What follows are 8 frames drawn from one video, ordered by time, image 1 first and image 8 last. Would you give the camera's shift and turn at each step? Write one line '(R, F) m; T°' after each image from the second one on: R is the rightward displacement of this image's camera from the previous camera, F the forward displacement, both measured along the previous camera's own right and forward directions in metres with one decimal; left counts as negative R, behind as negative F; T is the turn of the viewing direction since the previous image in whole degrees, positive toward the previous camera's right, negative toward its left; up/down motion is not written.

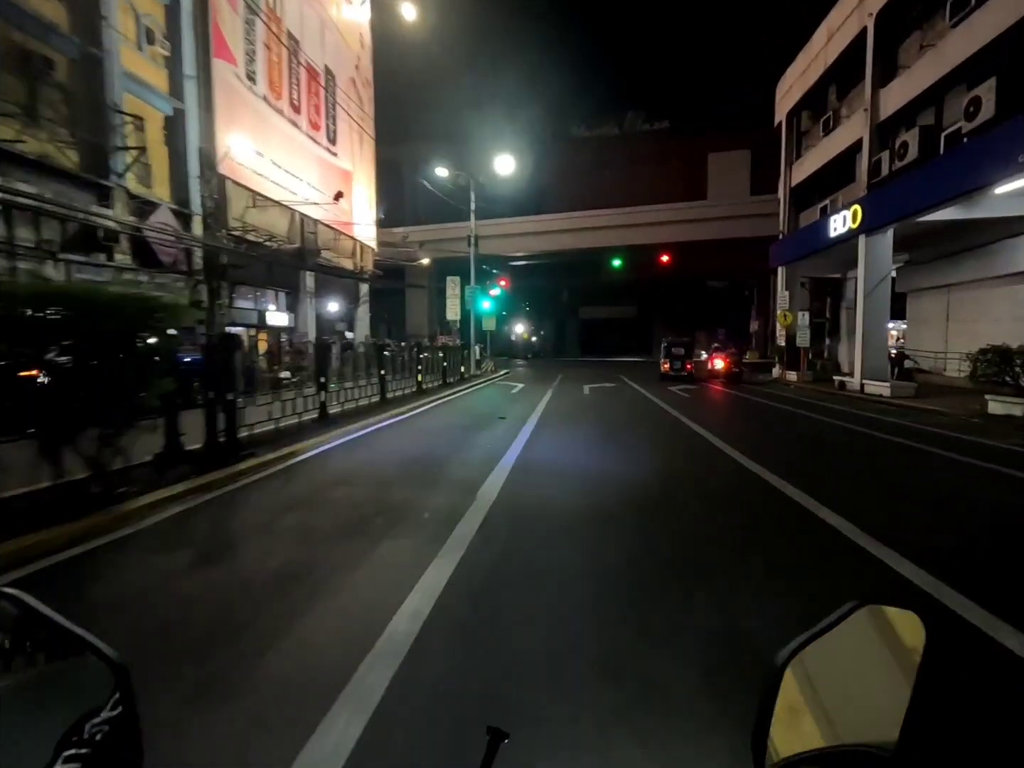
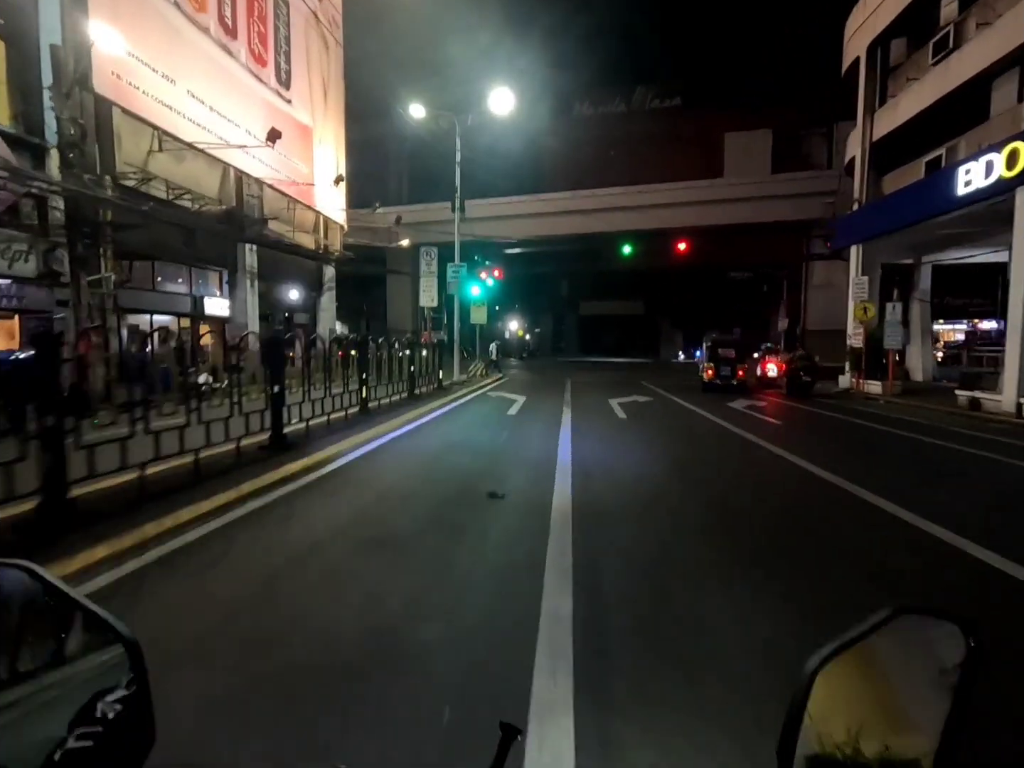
(-0.1, +3.5) m; +1°
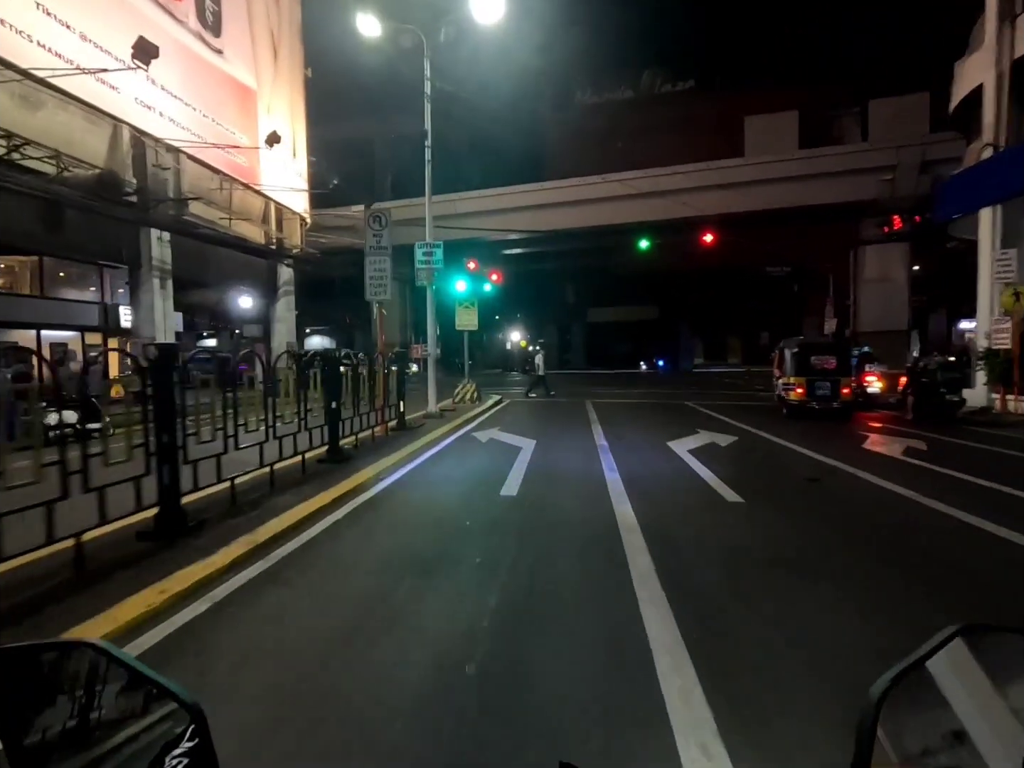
(0.0, +3.3) m; 0°
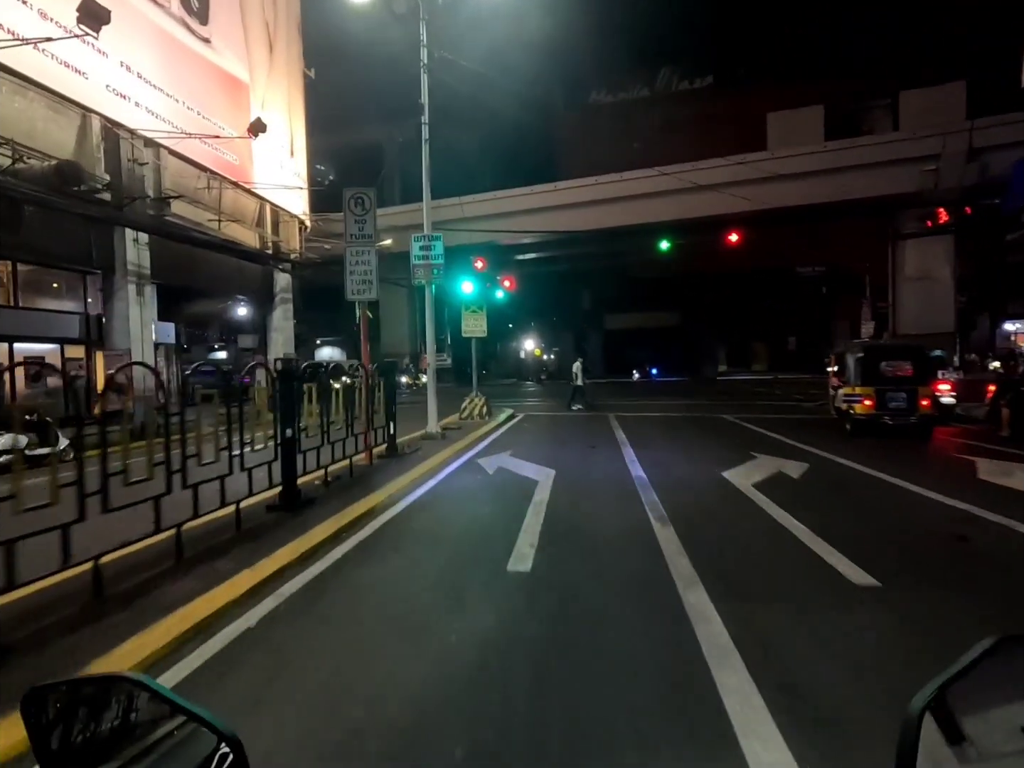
(0.0, +1.1) m; -1°
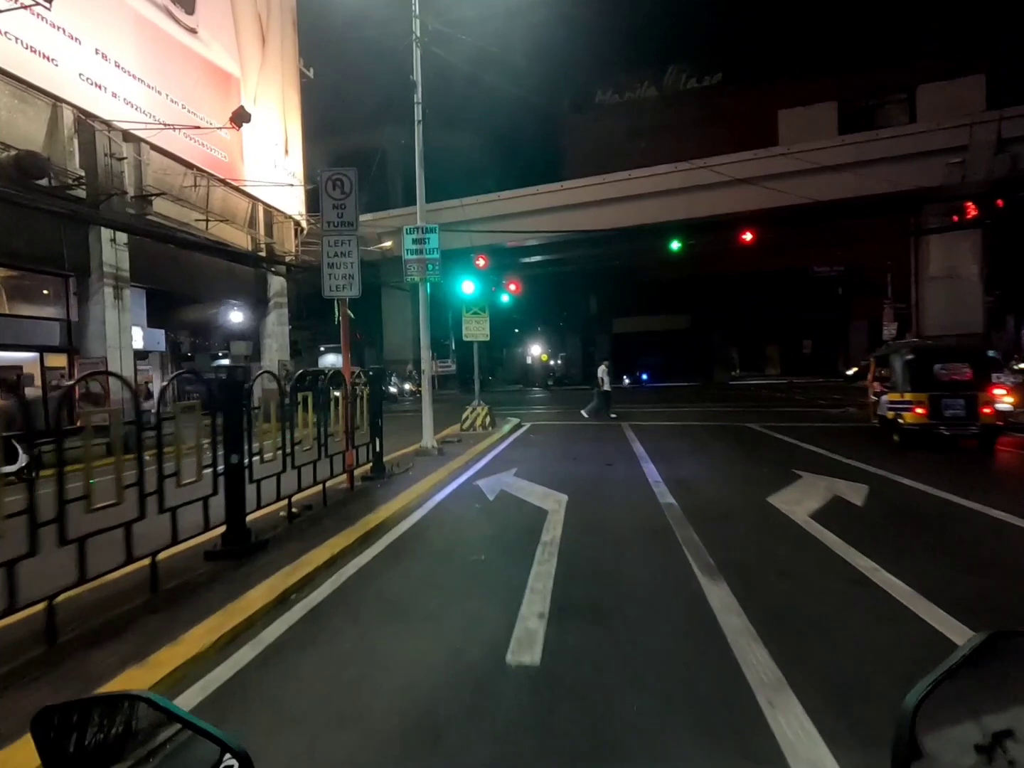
(0.0, +0.7) m; -1°
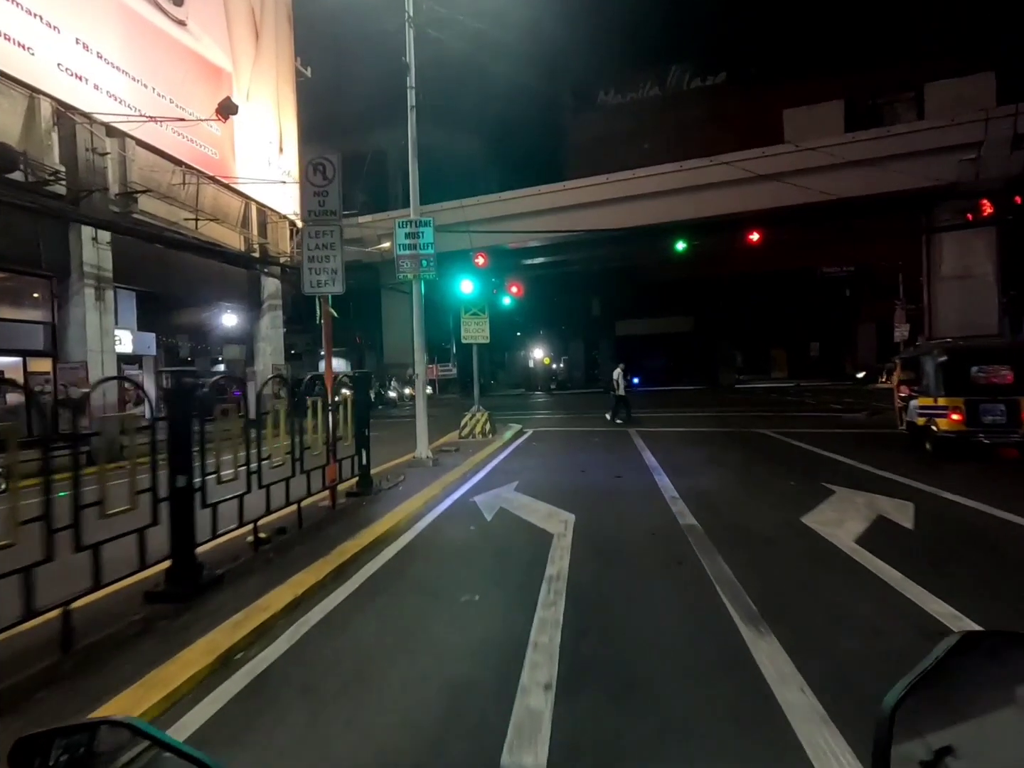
(0.0, +0.4) m; 0°
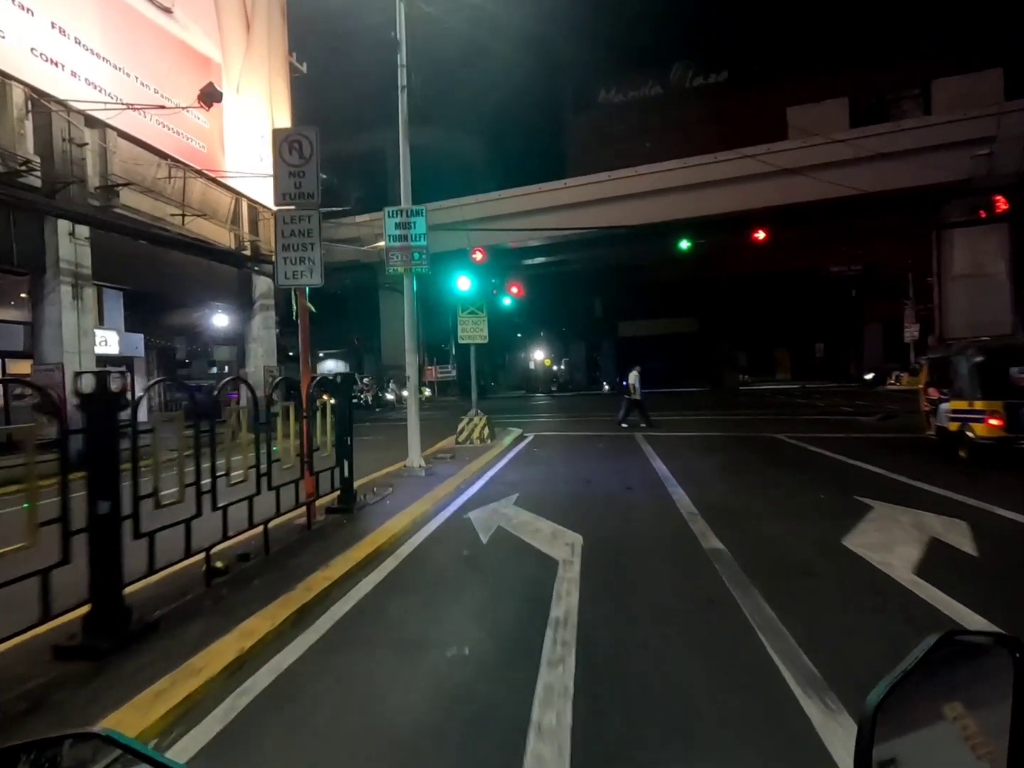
(0.0, +0.4) m; 0°
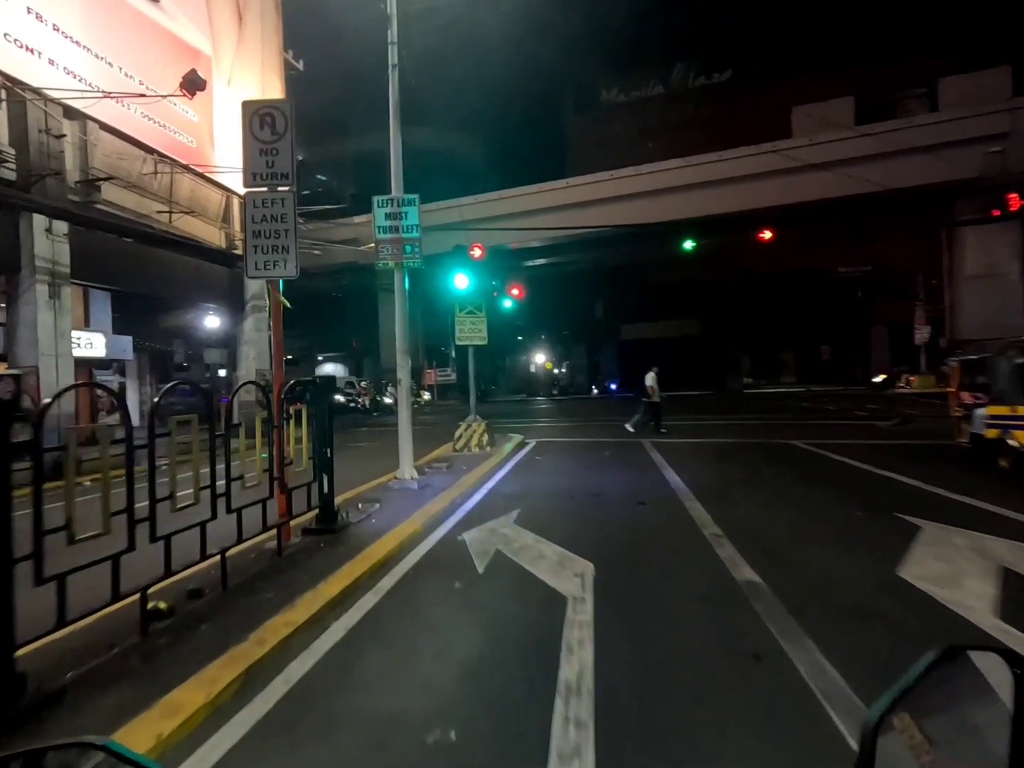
(0.0, +0.4) m; 0°
